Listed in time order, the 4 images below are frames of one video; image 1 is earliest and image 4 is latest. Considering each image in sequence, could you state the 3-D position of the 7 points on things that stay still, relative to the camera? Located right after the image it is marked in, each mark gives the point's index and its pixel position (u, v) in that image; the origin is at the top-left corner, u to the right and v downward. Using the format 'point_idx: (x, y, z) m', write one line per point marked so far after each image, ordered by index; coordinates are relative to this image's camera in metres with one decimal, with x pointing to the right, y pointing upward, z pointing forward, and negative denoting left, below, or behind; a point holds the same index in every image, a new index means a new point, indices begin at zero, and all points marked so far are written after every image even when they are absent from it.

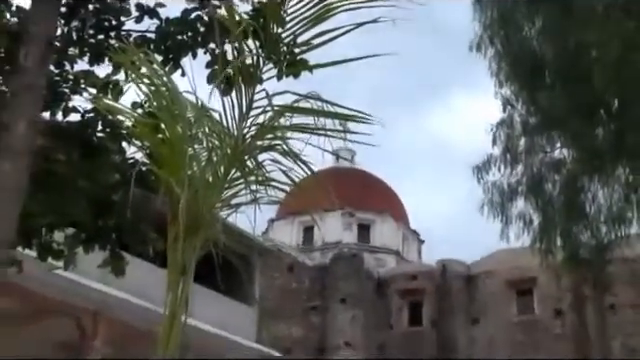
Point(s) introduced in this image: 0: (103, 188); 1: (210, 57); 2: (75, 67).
0: (-1.9, 0.0, +4.3) m
1: (-0.9, +1.2, +4.5) m
2: (-2.3, +1.1, +4.7) m
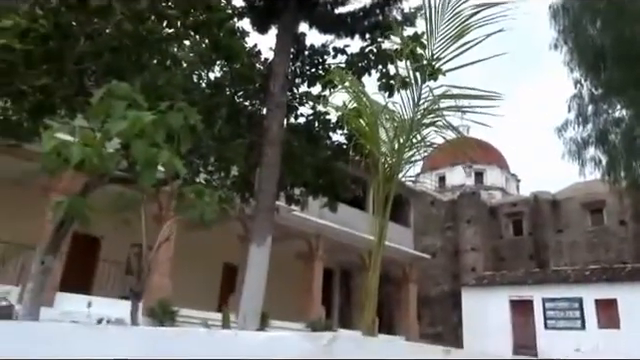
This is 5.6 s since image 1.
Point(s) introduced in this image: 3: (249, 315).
0: (0.0, +0.3, +7.1) m
1: (+0.9, +1.6, +6.9) m
2: (-0.3, +1.5, +7.5) m
3: (-0.9, -1.7, +5.8) m
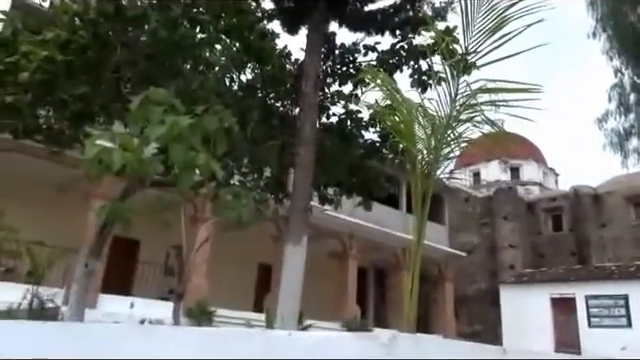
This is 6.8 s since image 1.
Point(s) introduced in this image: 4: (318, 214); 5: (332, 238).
0: (+0.5, +0.3, +7.1) m
1: (+1.3, +1.6, +6.9) m
2: (+0.2, +1.5, +7.5) m
3: (-0.4, -1.7, +5.8) m
4: (-0.1, -0.9, +11.7) m
5: (+0.3, -1.6, +12.9) m
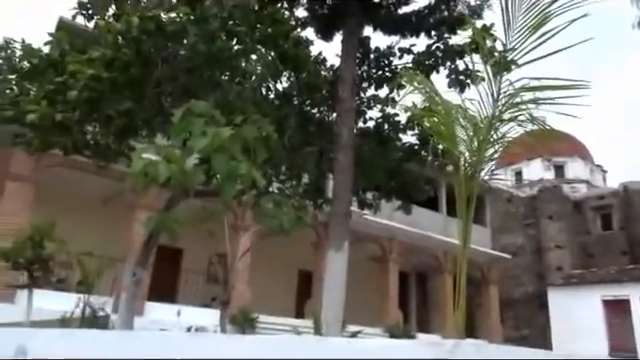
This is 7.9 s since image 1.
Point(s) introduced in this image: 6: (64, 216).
0: (+1.0, +0.3, +7.0) m
1: (+1.8, +1.6, +6.8) m
2: (+0.7, +1.4, +7.5) m
3: (+0.1, -1.7, +5.9) m
4: (+0.9, -1.0, +11.6) m
5: (+1.4, -1.8, +12.9) m
6: (-6.2, -0.9, +11.2) m
